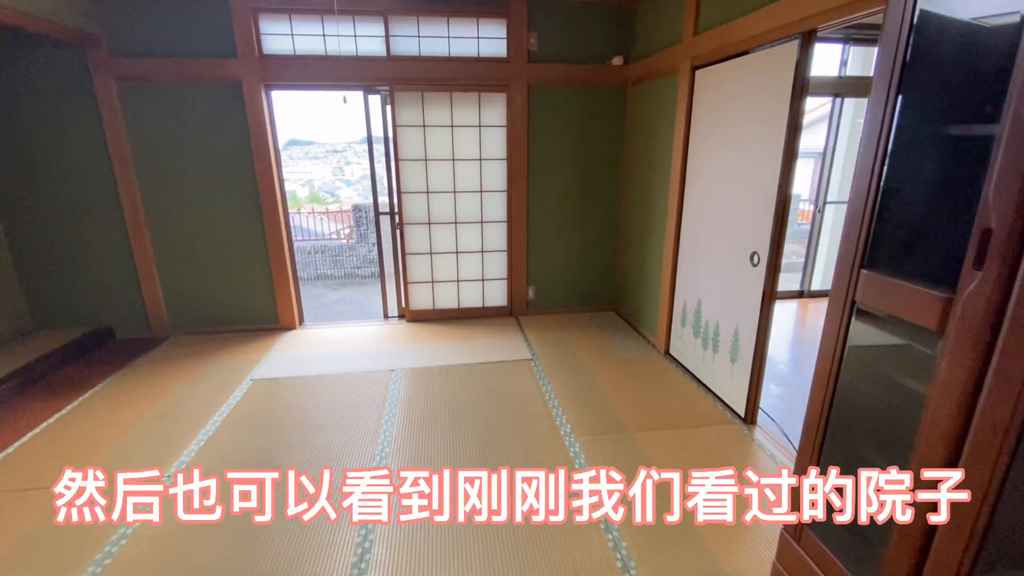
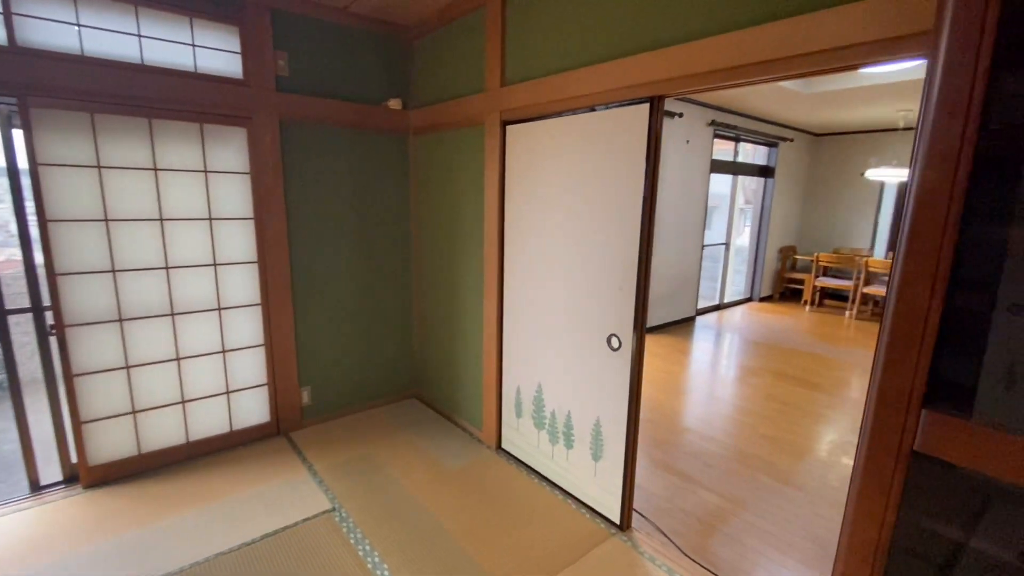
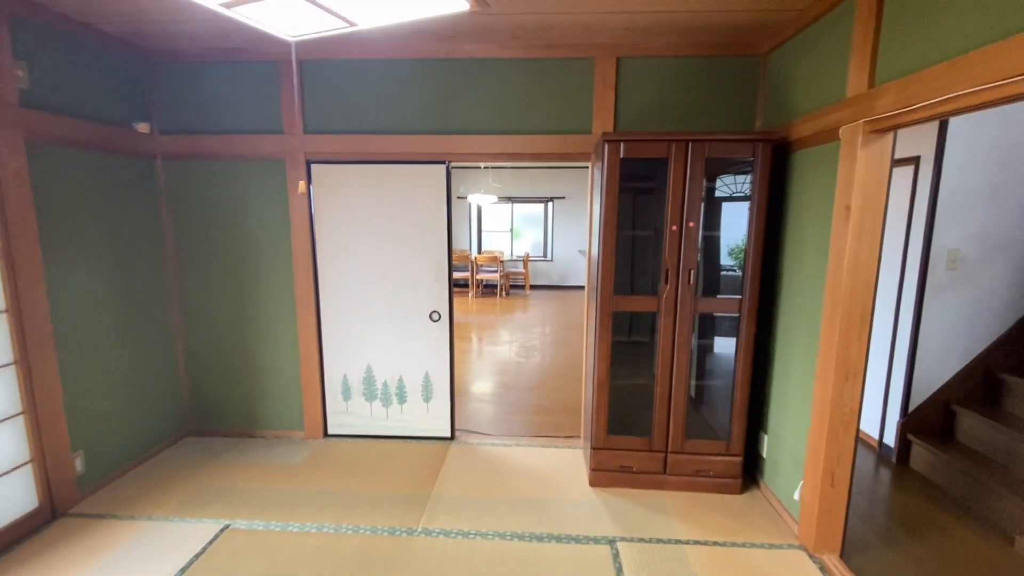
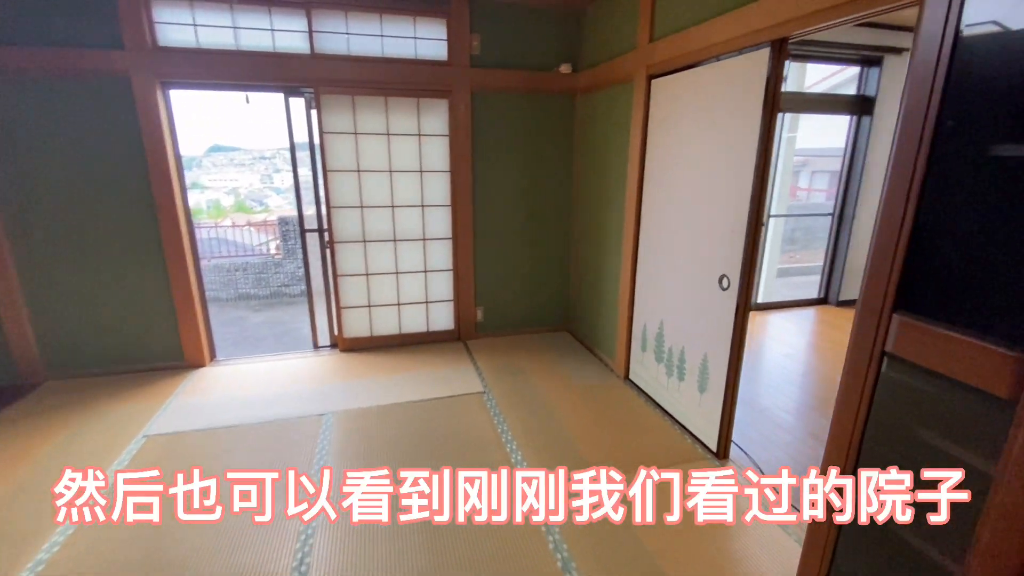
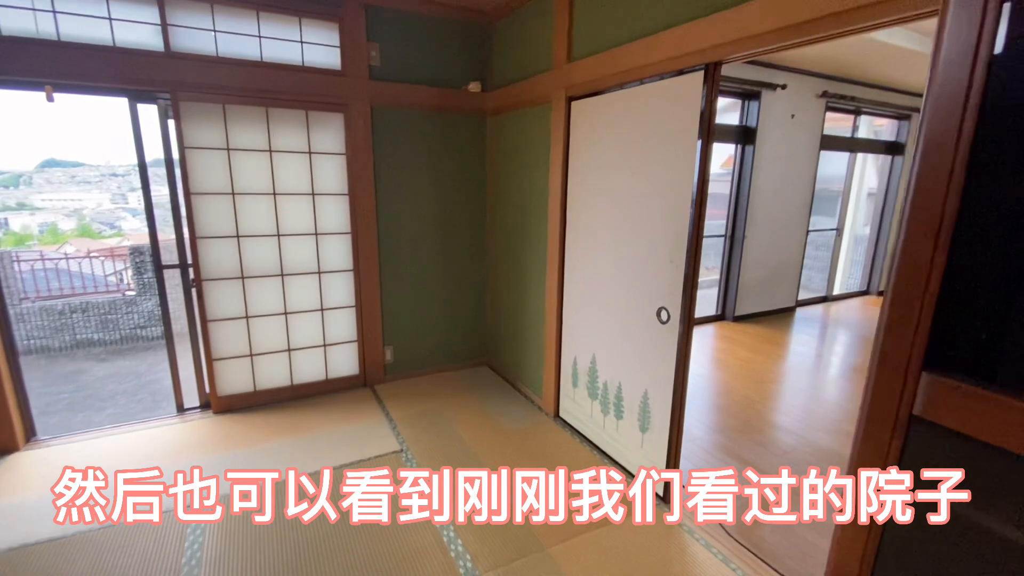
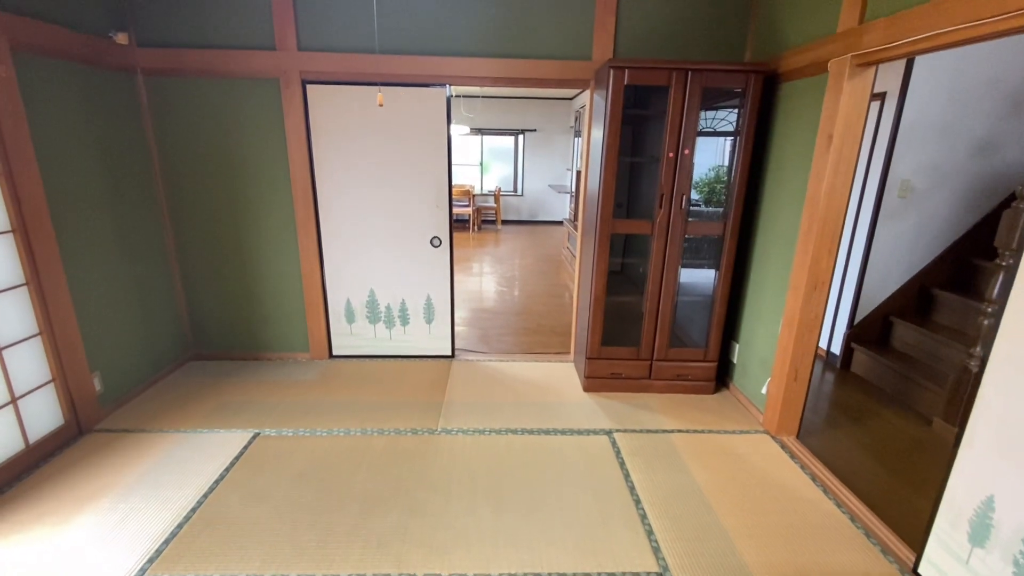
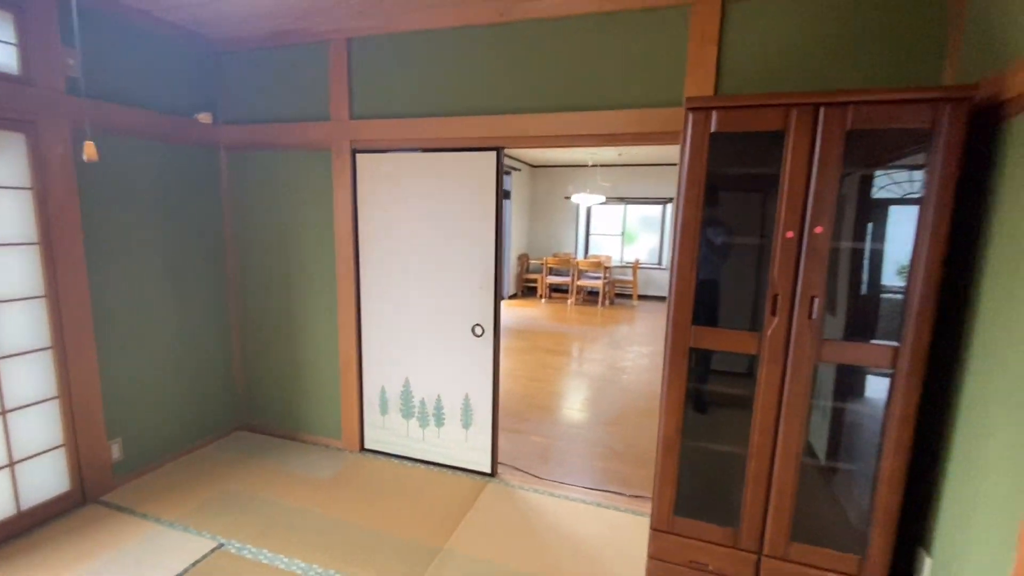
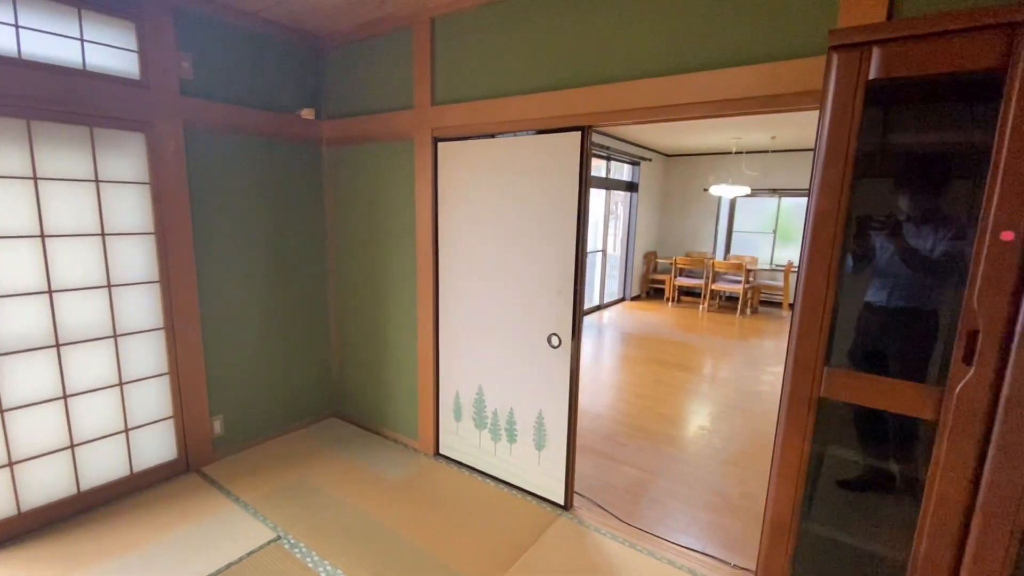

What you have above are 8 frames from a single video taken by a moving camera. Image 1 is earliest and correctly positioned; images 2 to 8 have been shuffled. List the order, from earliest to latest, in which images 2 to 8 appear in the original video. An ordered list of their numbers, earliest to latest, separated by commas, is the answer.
4, 5, 2, 8, 7, 3, 6
